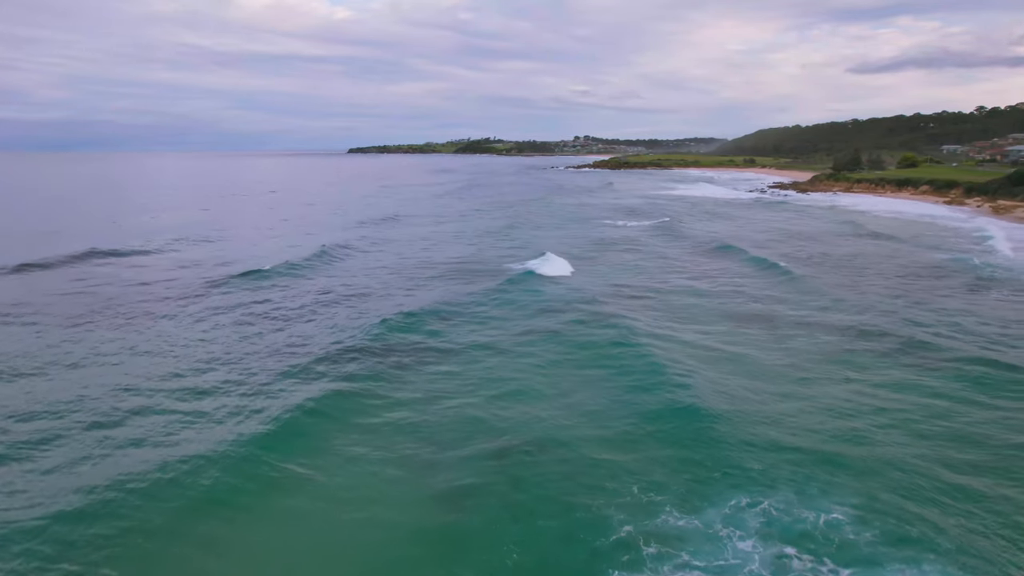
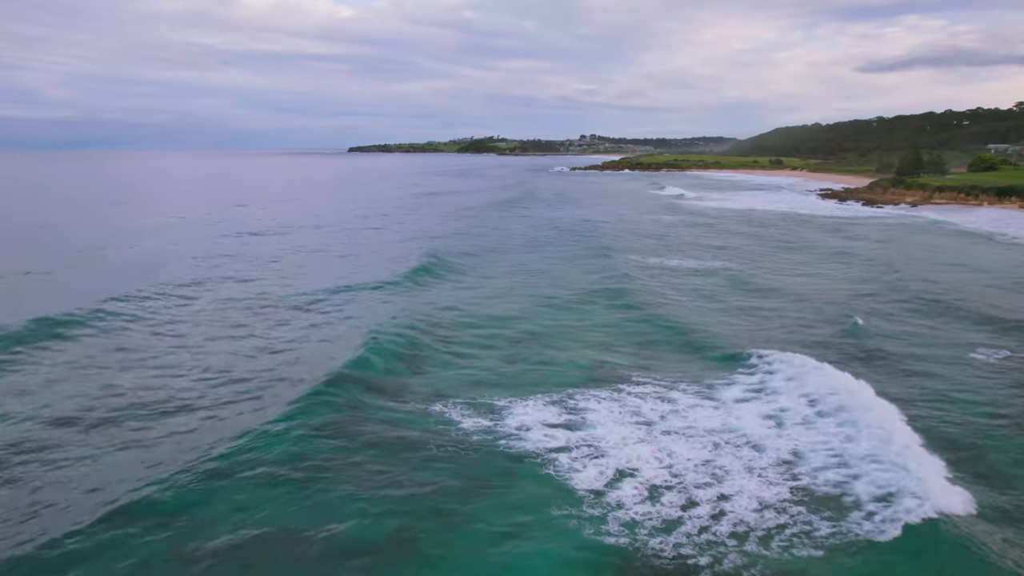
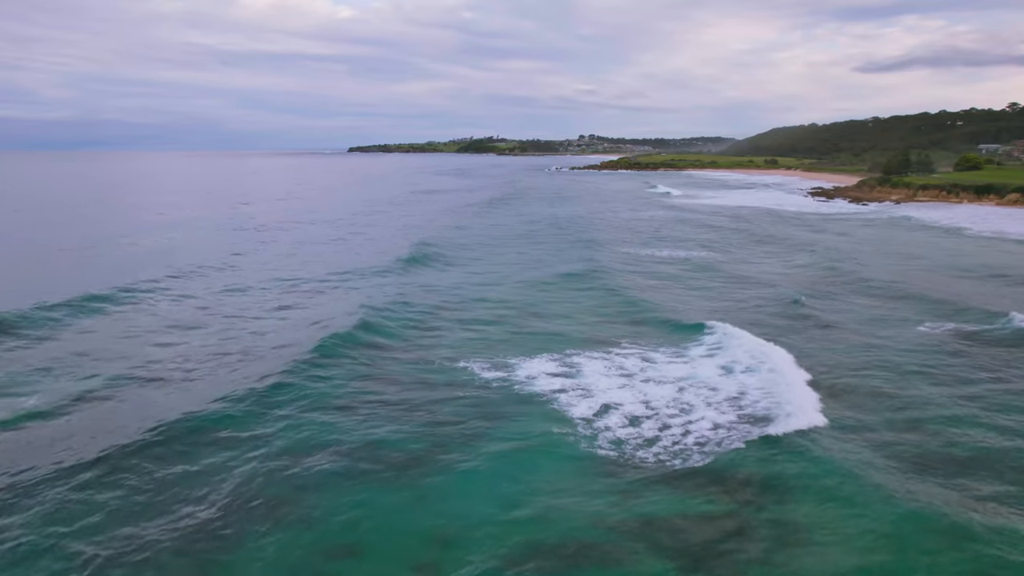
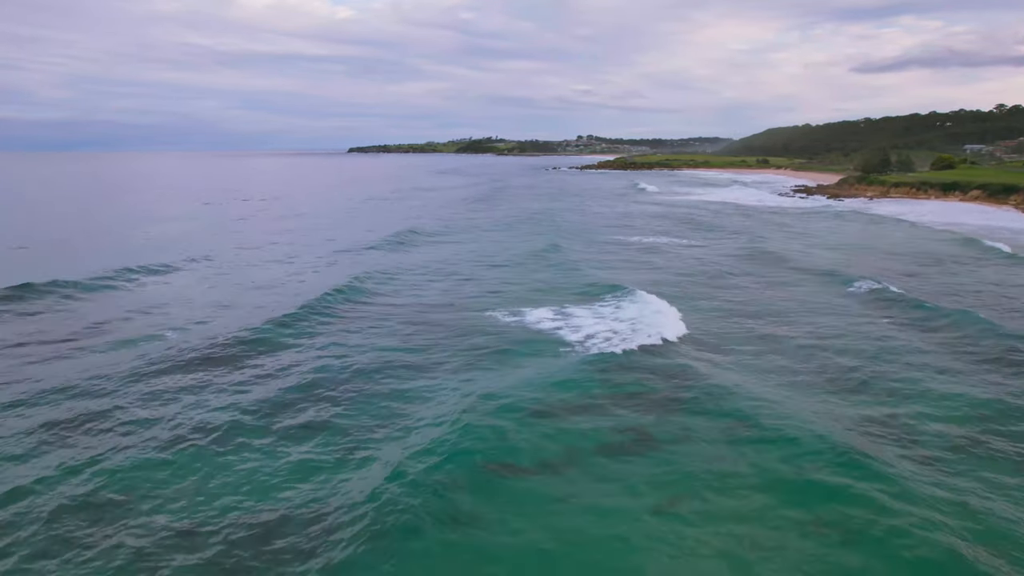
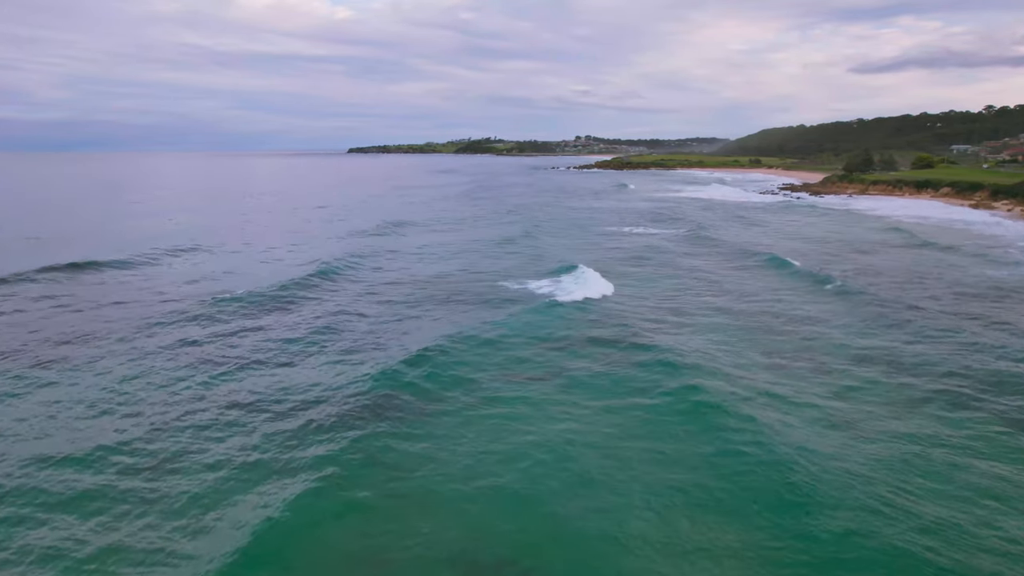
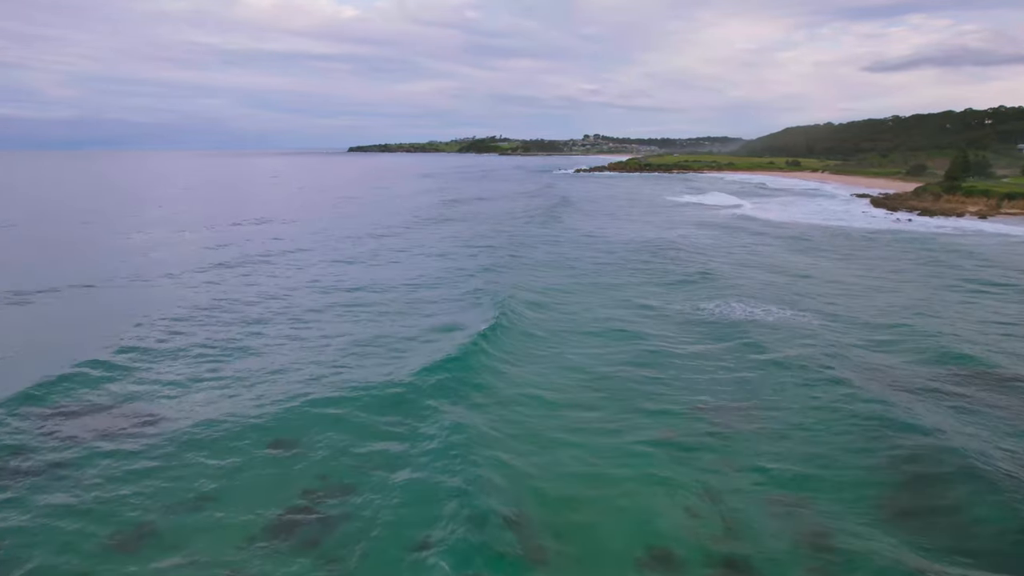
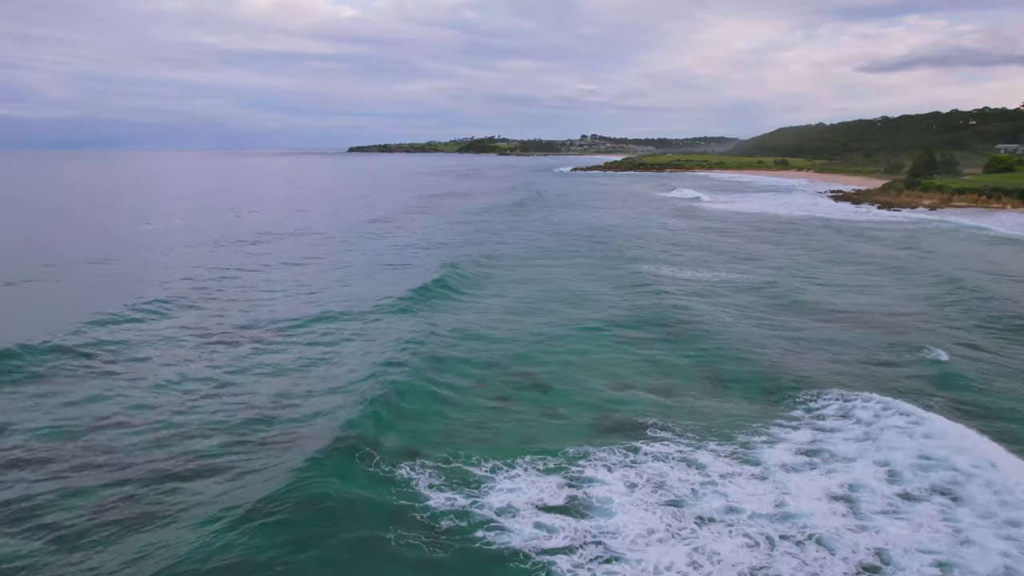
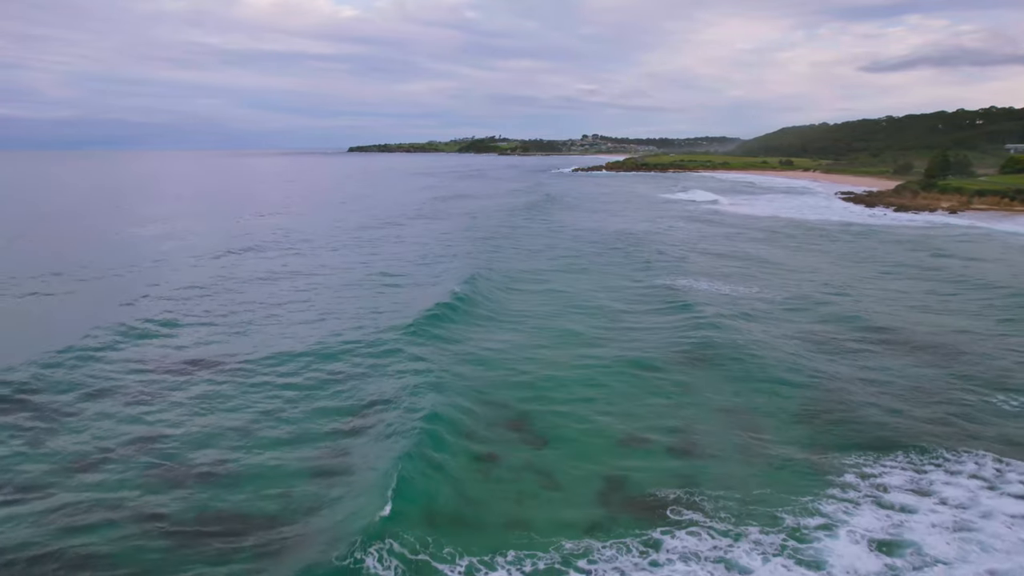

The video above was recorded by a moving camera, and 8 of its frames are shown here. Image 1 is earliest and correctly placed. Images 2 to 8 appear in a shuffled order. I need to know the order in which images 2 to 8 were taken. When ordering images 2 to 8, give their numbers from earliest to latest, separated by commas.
5, 4, 3, 2, 7, 8, 6
